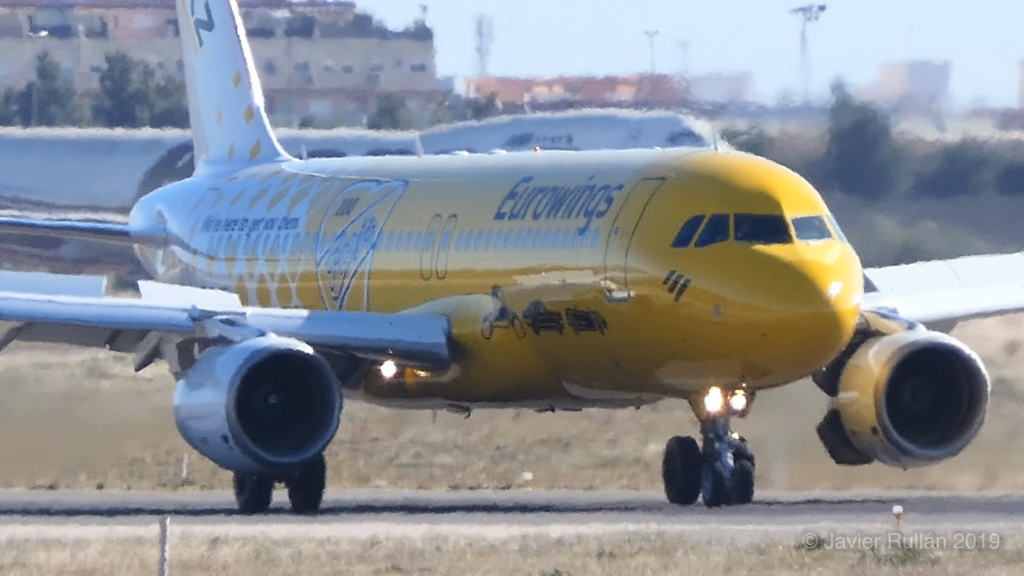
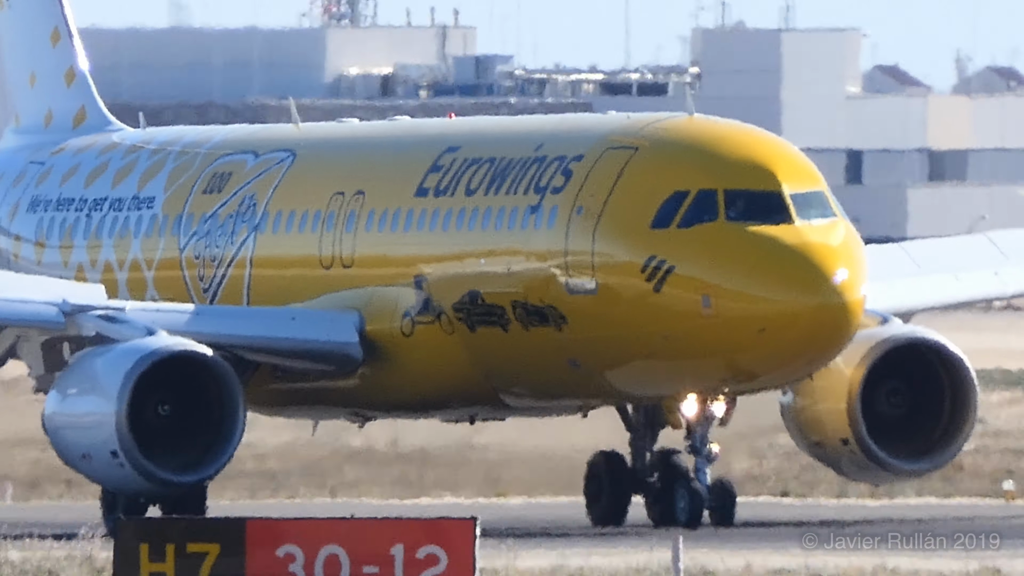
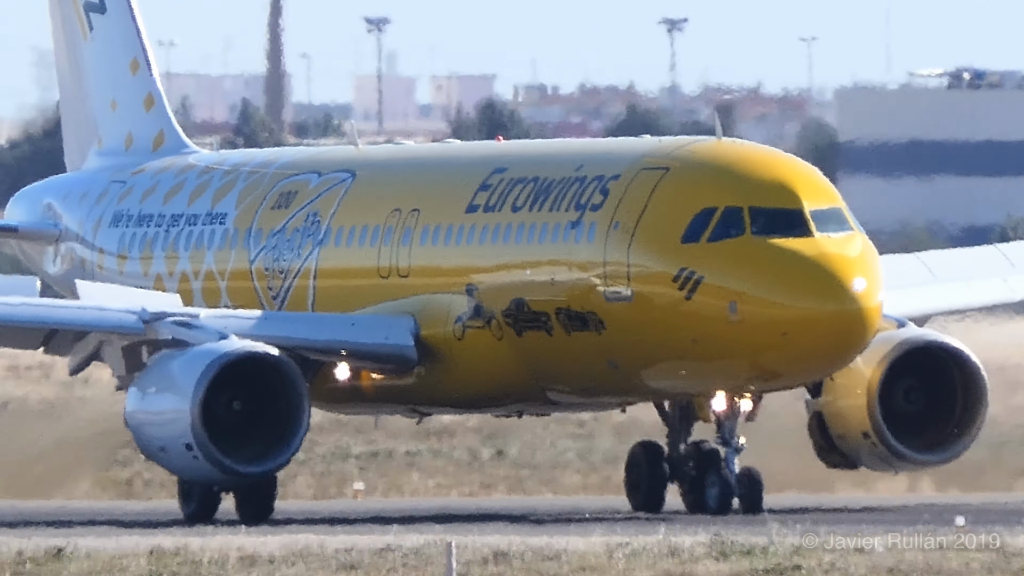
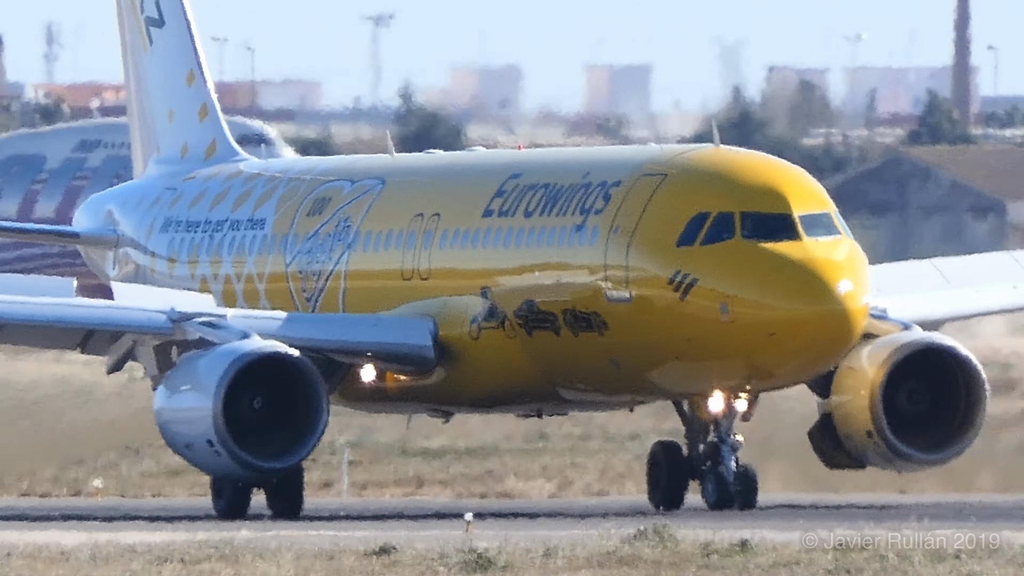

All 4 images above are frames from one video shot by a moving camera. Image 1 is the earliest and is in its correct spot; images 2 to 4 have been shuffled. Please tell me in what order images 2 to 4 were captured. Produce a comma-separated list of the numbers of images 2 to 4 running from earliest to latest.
4, 3, 2
